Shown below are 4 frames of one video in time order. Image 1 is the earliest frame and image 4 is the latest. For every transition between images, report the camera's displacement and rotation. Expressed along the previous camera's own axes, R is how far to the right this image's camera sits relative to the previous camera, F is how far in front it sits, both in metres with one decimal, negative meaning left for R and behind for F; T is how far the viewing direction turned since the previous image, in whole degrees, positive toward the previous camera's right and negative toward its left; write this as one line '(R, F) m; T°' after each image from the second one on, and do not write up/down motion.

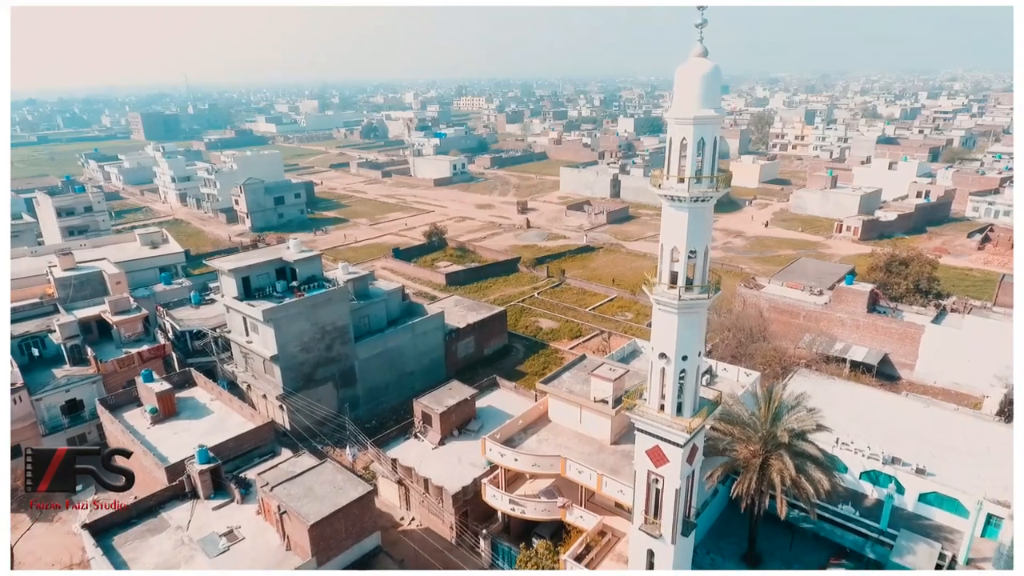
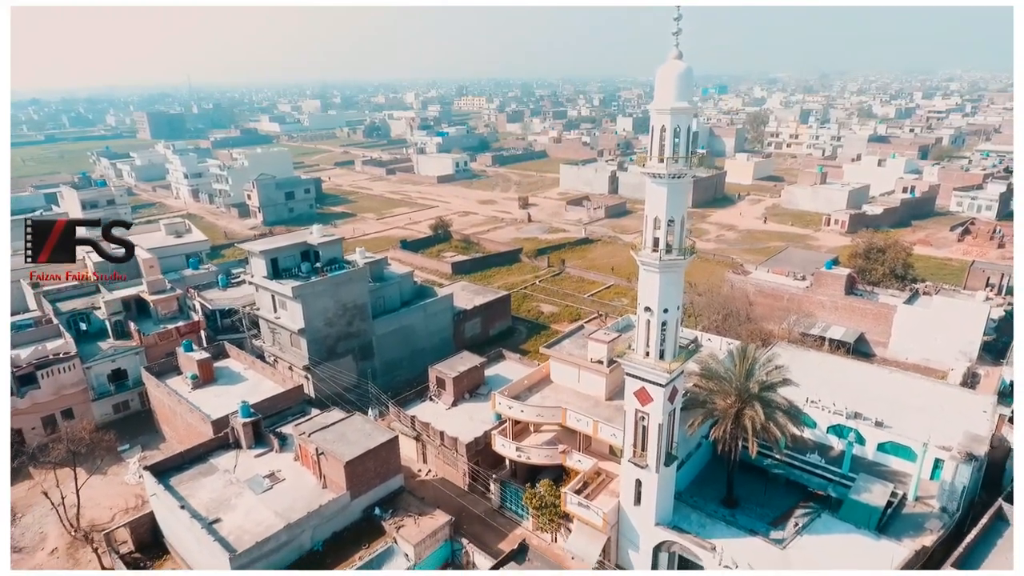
(-0.3, -2.8) m; 0°
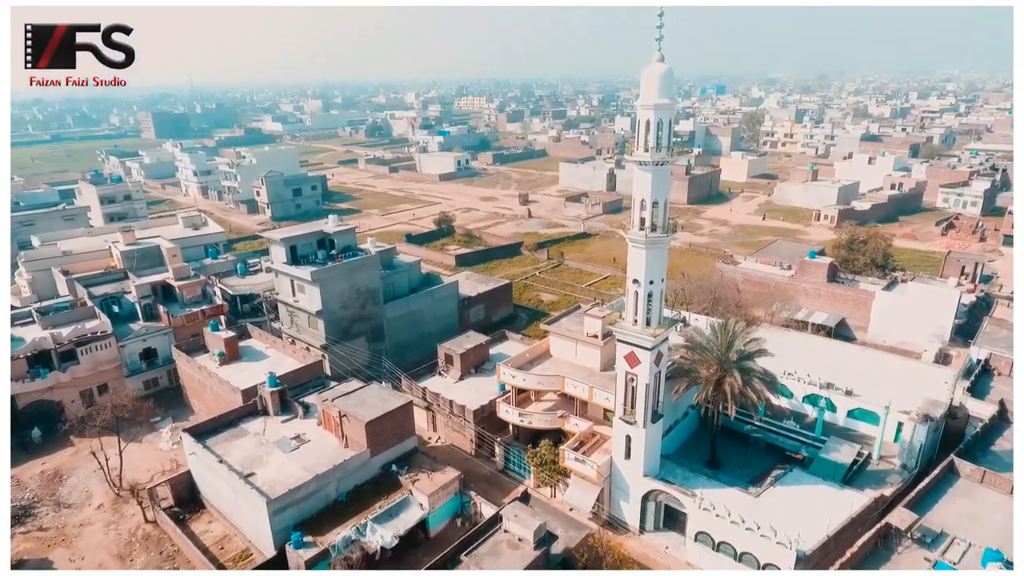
(-0.1, -2.3) m; 0°
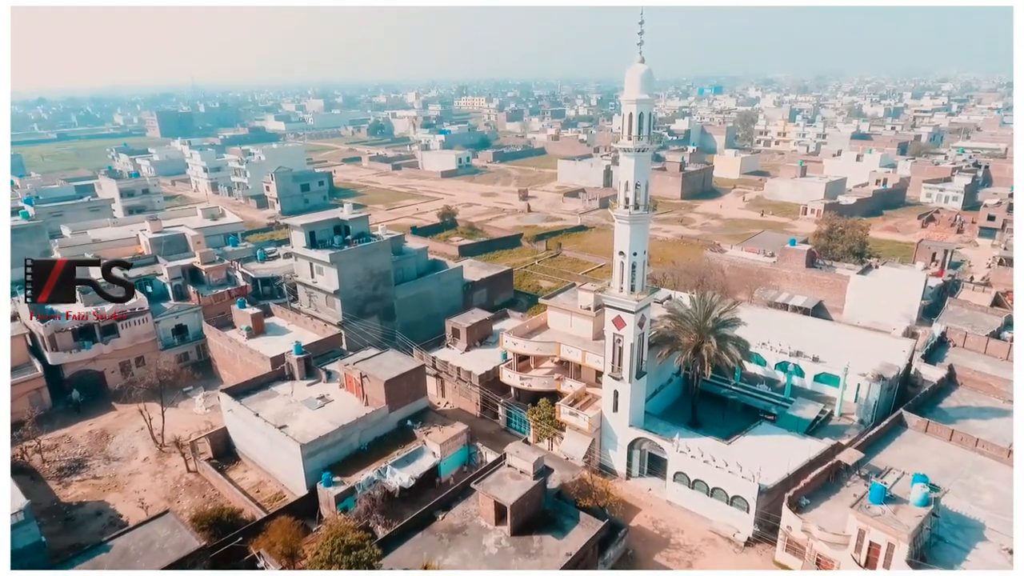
(-0.1, -3.0) m; 0°
